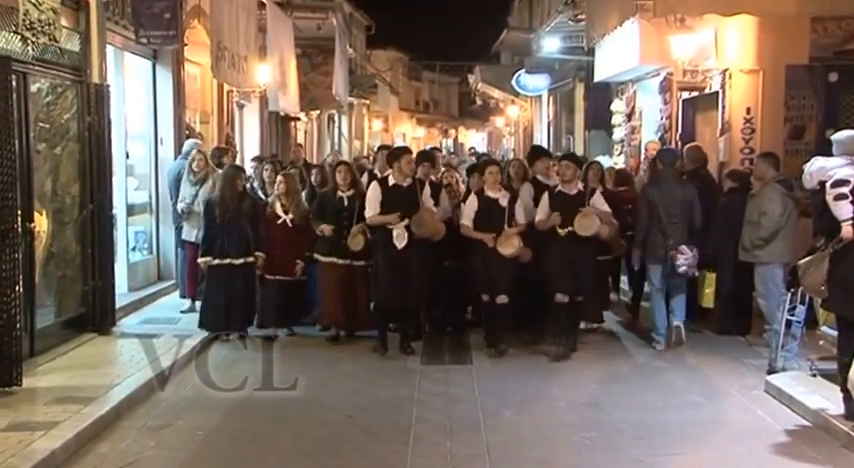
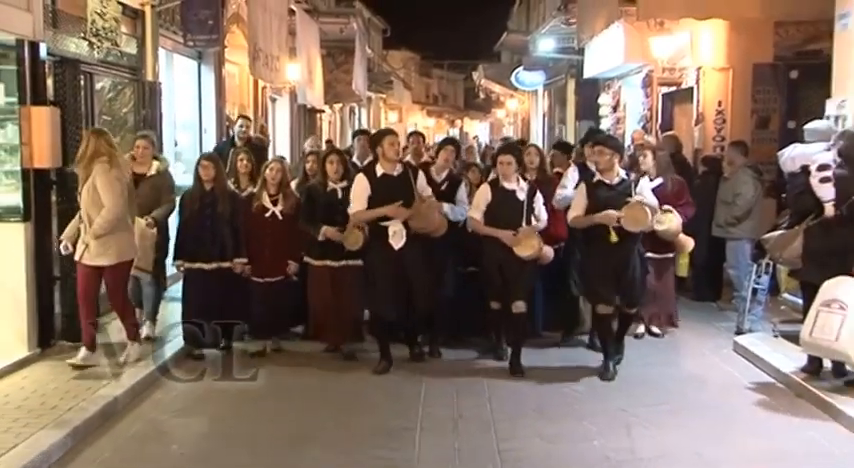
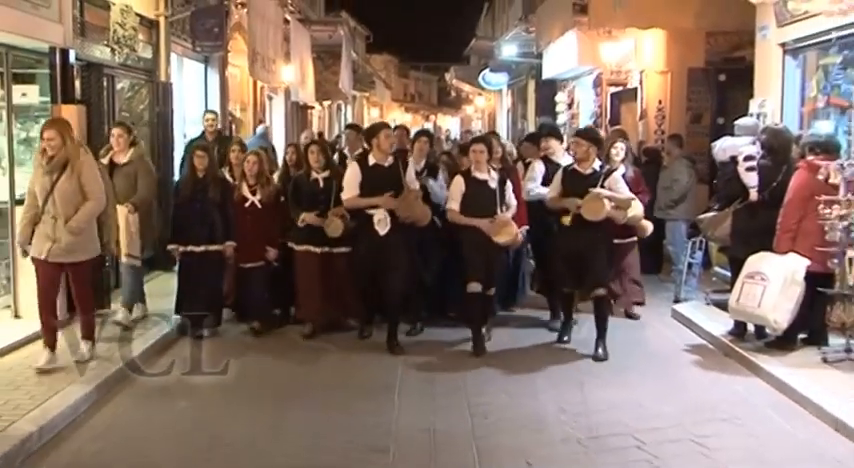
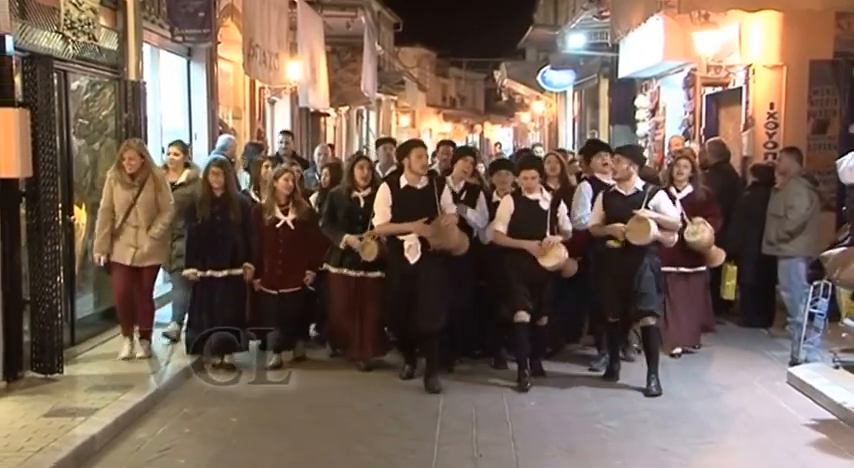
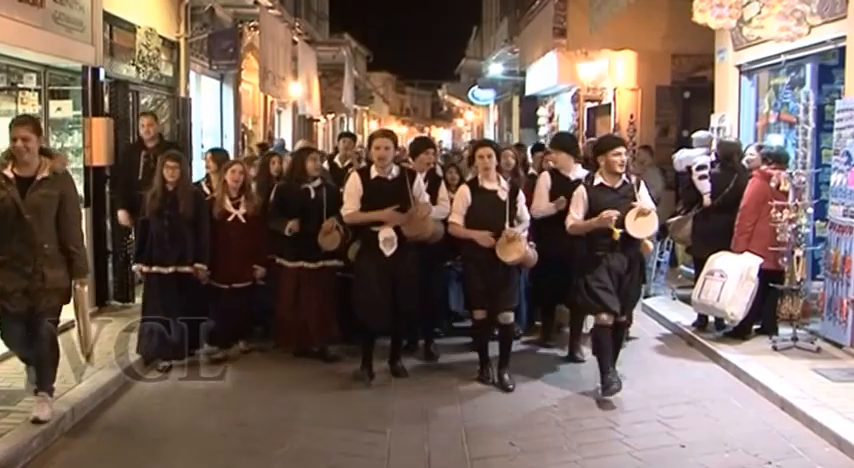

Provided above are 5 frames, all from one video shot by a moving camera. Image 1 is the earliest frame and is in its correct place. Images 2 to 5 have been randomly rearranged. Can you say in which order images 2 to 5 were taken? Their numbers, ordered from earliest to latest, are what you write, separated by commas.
4, 2, 3, 5
